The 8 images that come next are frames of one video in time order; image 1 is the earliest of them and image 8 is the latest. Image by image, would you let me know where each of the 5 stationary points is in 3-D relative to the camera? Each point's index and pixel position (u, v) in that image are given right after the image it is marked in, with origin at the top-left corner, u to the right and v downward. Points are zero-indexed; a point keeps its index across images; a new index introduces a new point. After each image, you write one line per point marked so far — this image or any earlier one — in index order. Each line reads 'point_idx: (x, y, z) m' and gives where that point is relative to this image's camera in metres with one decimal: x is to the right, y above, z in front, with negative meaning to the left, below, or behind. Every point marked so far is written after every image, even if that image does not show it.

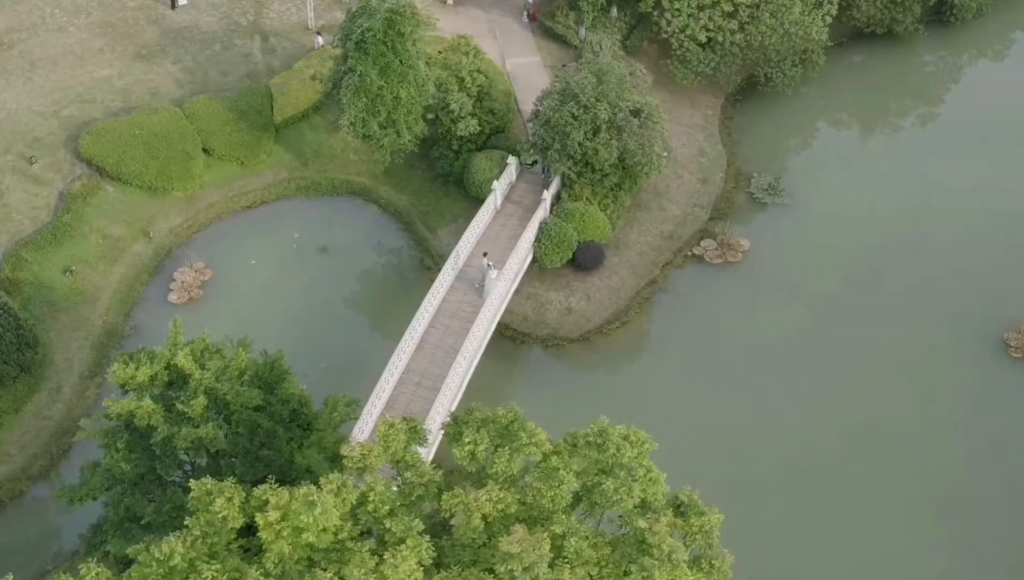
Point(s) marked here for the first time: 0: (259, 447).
0: (-4.9, -3.0, +15.3) m
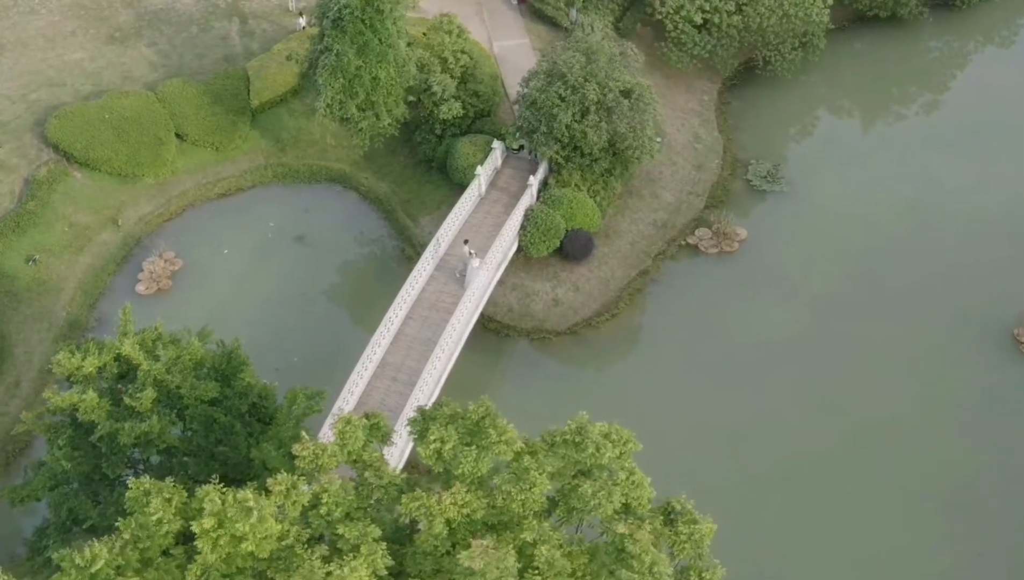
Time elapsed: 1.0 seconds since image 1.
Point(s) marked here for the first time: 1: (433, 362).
0: (-5.3, -2.8, +14.2) m
1: (-1.8, -1.7, +18.4) m
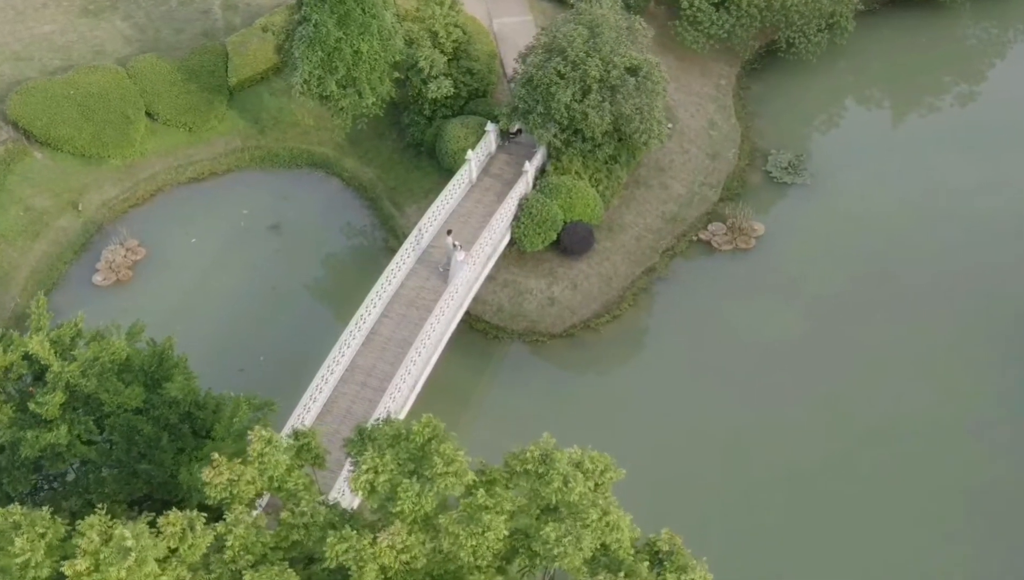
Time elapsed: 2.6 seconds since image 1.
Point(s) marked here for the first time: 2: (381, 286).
0: (-5.8, -2.6, +12.2) m
1: (-2.2, -1.6, +16.3) m
2: (-3.0, +0.1, +17.8) m
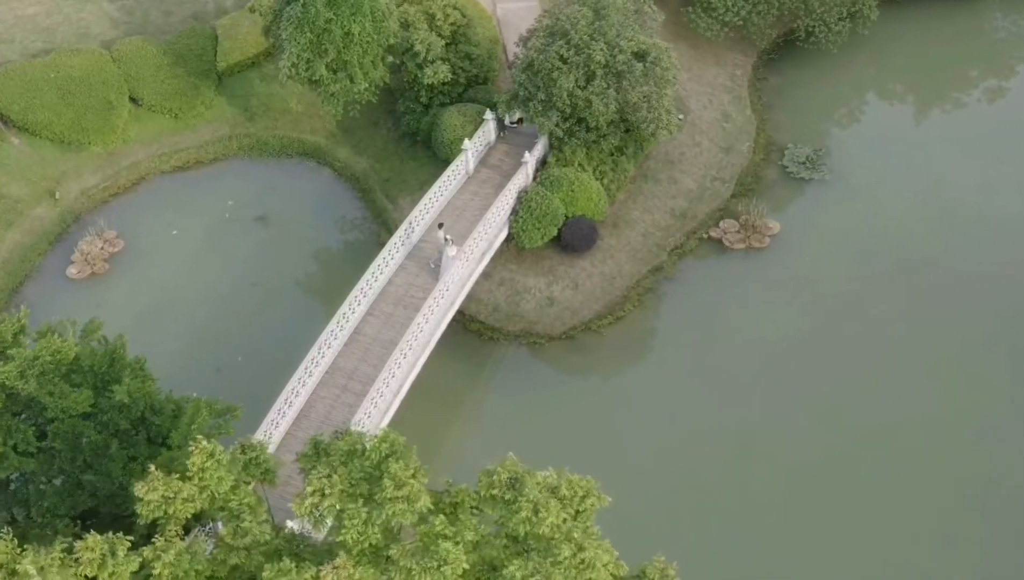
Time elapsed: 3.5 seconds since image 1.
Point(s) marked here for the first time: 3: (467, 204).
0: (-6.0, -2.5, +11.1) m
1: (-2.3, -1.5, +15.1) m
2: (-3.1, +0.2, +16.6) m
3: (-1.1, +2.1, +19.2) m
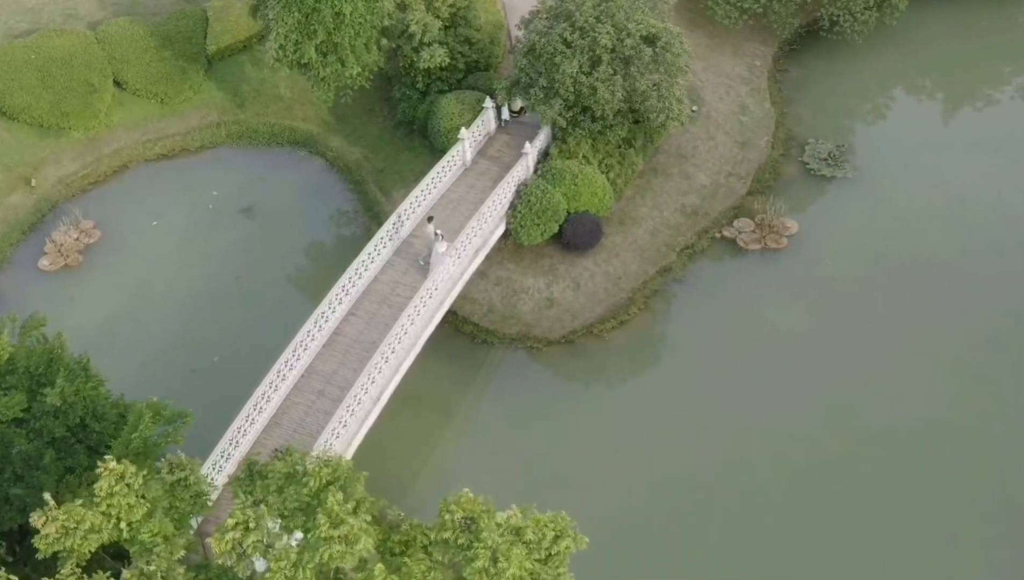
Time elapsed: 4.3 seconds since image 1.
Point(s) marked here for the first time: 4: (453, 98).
0: (-6.3, -2.5, +9.9) m
1: (-2.5, -1.5, +13.9) m
2: (-3.2, +0.2, +15.4) m
3: (-1.1, +2.1, +17.9) m
4: (-1.5, +4.7, +19.4) m
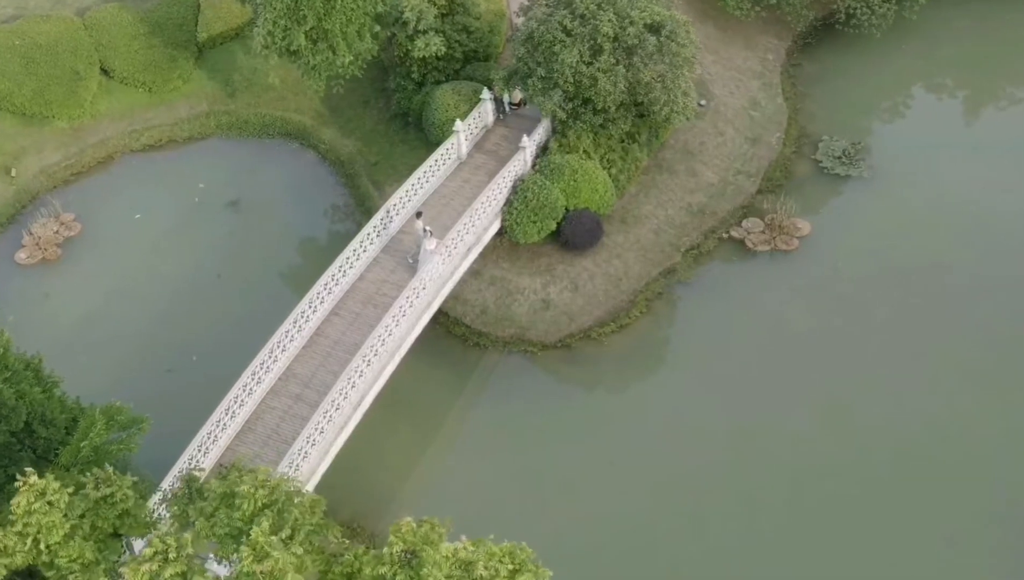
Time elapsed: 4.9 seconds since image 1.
0: (-6.6, -2.4, +9.2) m
1: (-2.7, -1.5, +13.1) m
2: (-3.3, +0.3, +14.6) m
3: (-1.2, +2.1, +17.1) m
4: (-1.5, +4.7, +18.6) m
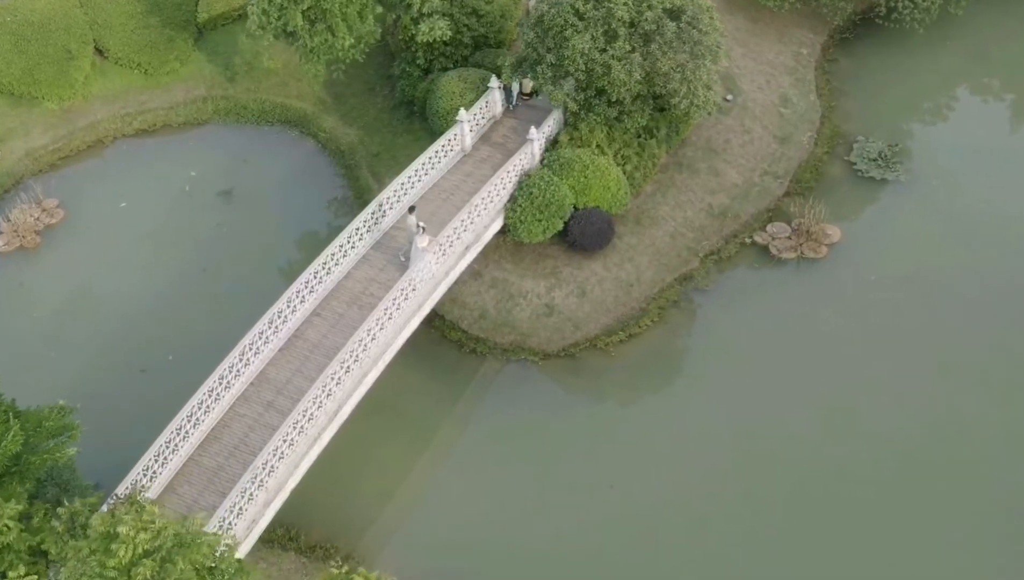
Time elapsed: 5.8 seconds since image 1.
0: (-6.8, -2.3, +8.1) m
1: (-2.8, -1.5, +12.0) m
2: (-3.4, +0.3, +13.4) m
3: (-1.1, +2.1, +15.9) m
4: (-1.3, +4.7, +17.4) m
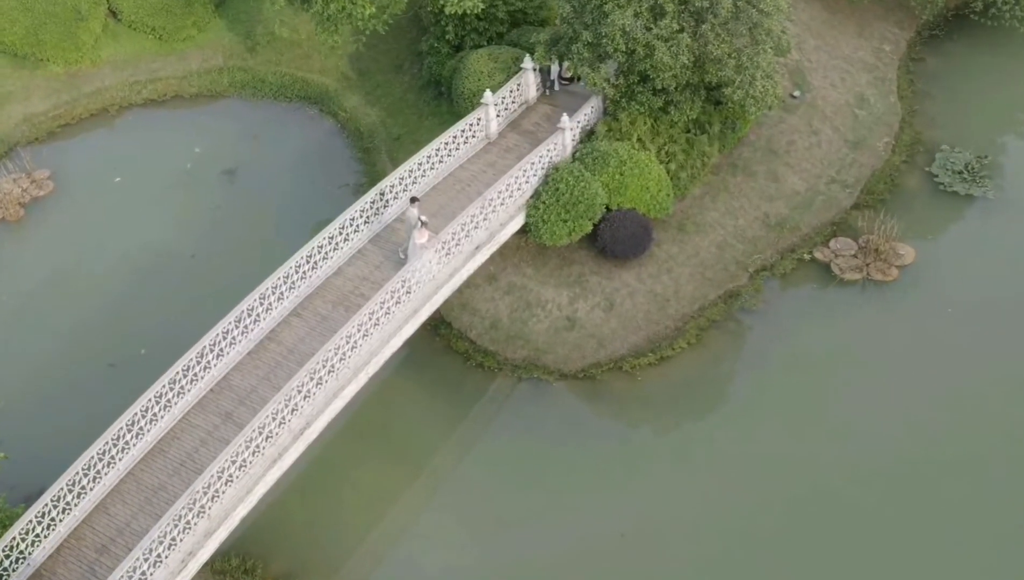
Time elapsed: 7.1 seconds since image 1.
0: (-7.2, -2.0, +6.8) m
1: (-2.9, -1.5, +10.3) m
2: (-3.2, +0.3, +11.8) m
3: (-0.7, +2.0, +14.1) m
4: (-0.5, +4.6, +15.5) m
